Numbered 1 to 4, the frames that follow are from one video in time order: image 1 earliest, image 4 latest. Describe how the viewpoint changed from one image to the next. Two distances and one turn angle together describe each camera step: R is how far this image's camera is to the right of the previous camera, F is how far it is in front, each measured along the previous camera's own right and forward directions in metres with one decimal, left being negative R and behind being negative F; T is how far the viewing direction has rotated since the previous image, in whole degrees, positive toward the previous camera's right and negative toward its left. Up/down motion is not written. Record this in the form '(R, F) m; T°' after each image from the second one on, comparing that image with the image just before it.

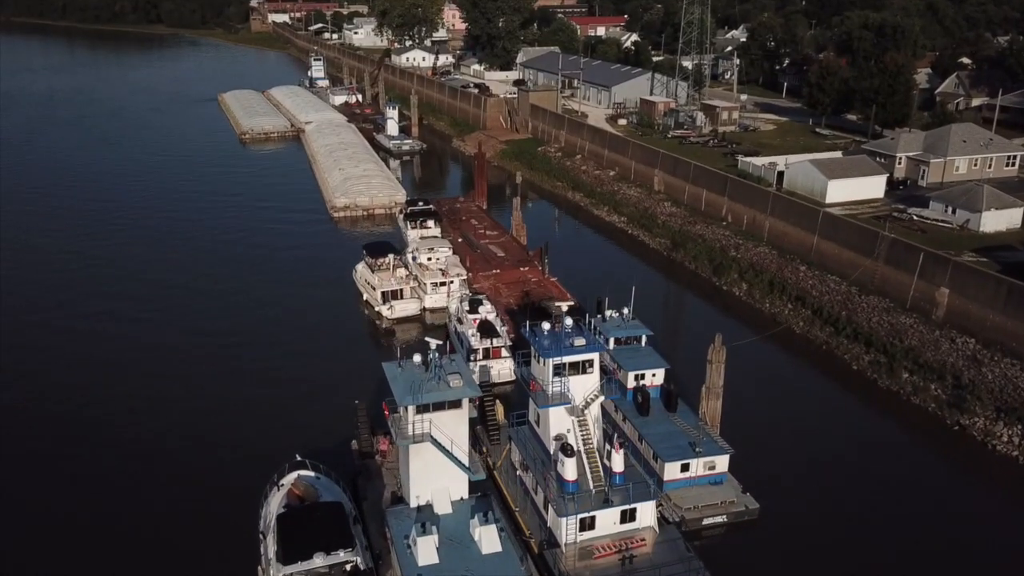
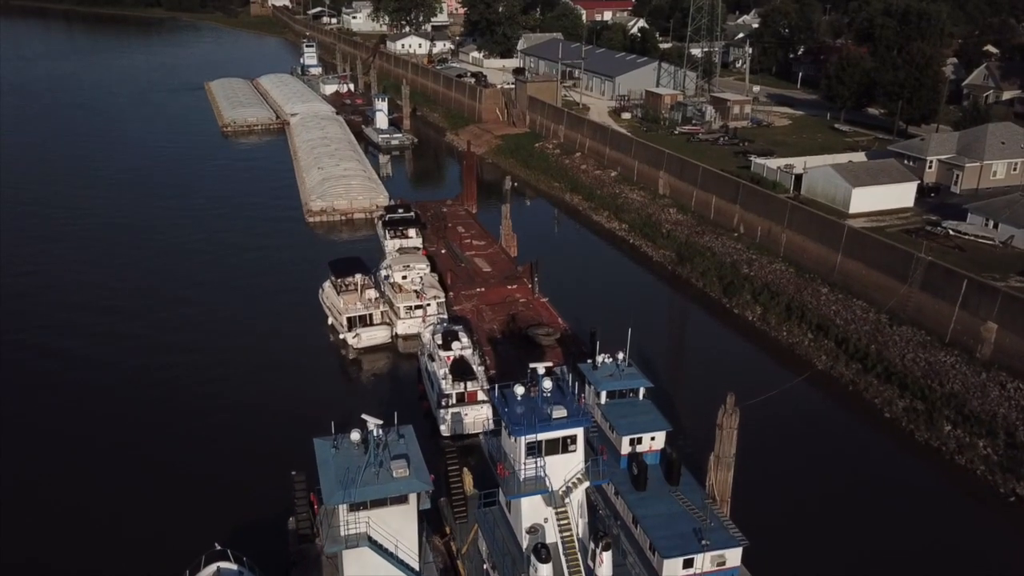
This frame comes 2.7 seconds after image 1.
(+0.6, +2.9) m; 0°
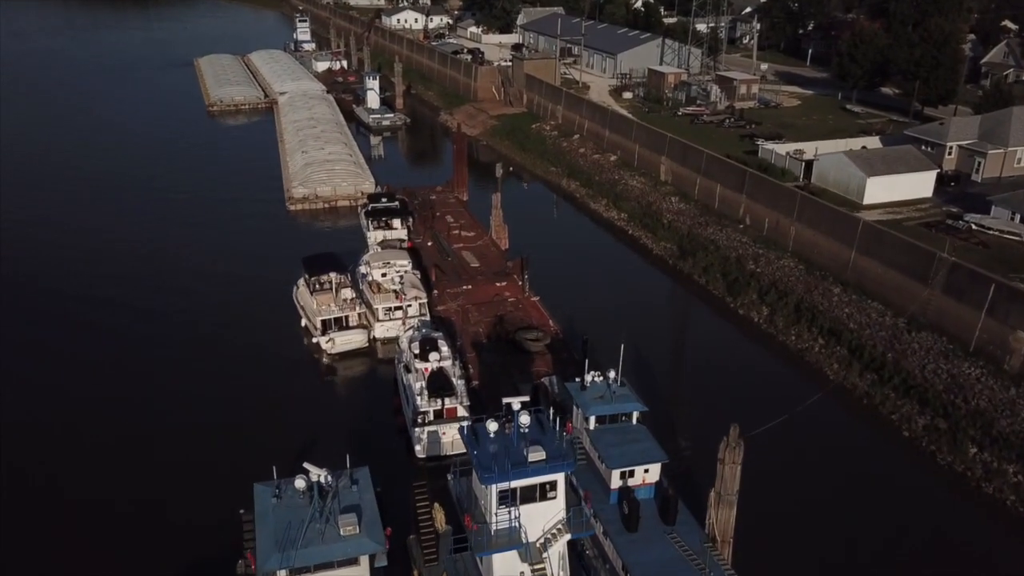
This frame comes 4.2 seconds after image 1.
(+0.4, +1.6) m; 0°
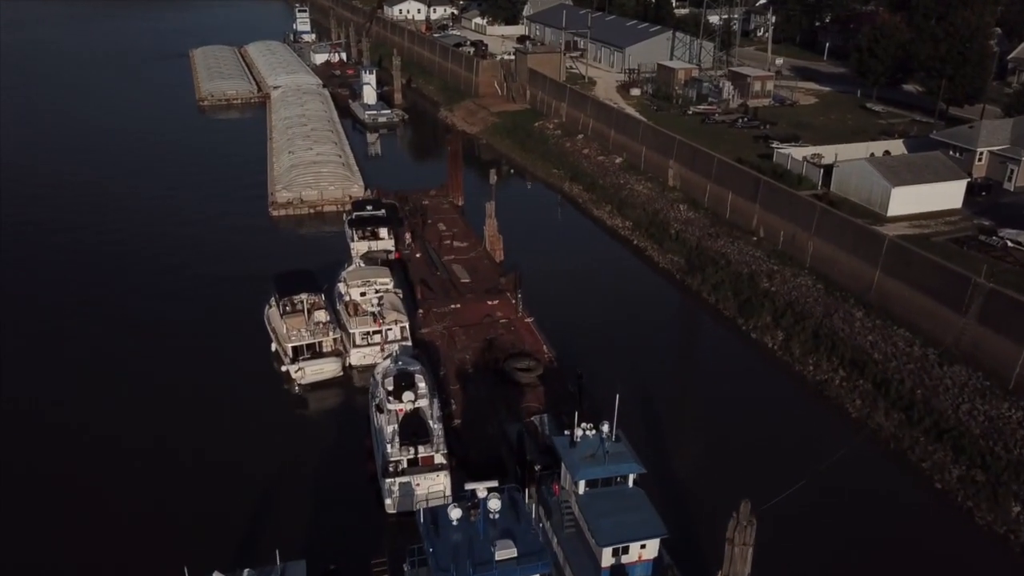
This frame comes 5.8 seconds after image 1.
(+0.5, +1.8) m; -1°
